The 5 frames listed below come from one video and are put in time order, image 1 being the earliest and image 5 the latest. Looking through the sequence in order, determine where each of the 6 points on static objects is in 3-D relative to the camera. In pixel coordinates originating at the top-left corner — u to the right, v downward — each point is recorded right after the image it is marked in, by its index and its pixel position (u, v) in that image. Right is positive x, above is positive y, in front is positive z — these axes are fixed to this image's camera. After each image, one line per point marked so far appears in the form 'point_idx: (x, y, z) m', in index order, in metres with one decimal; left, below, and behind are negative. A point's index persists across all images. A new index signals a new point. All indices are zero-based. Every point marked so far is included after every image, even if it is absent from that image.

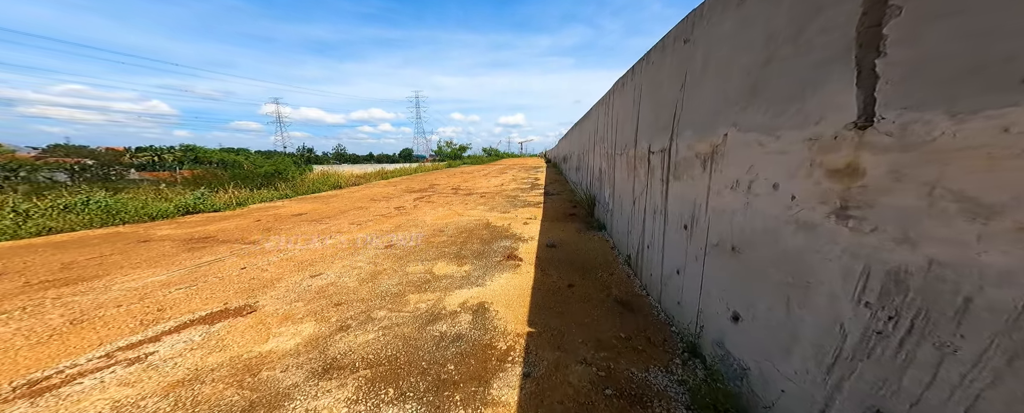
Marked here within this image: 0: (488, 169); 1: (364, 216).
0: (-1.2, +1.9, +16.6) m
1: (-2.3, -0.1, +5.1) m
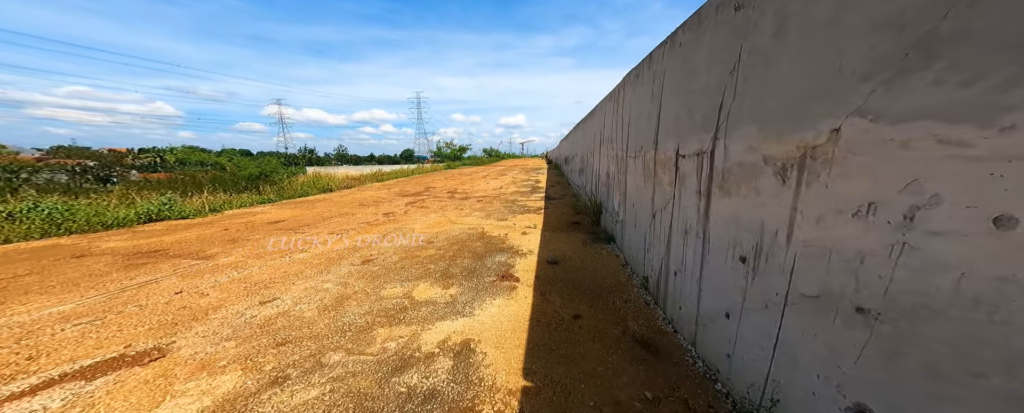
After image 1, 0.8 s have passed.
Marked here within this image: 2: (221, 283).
0: (-1.4, +1.7, +16.1) m
1: (-2.4, -0.2, +4.6) m
2: (-2.4, -0.6, +2.6) m
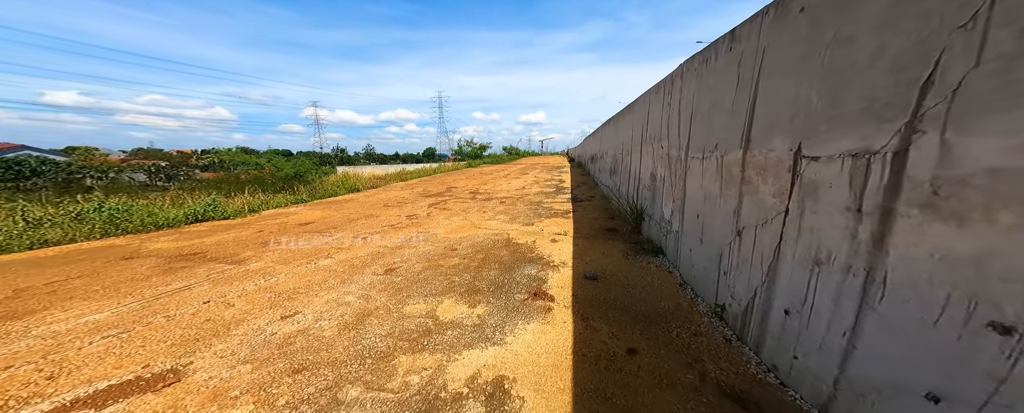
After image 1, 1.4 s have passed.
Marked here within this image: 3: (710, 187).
0: (+0.2, +1.7, +15.9) m
1: (-1.9, -0.2, +4.6) m
2: (-2.1, -0.7, +2.6) m
3: (+1.2, +0.1, +2.0) m
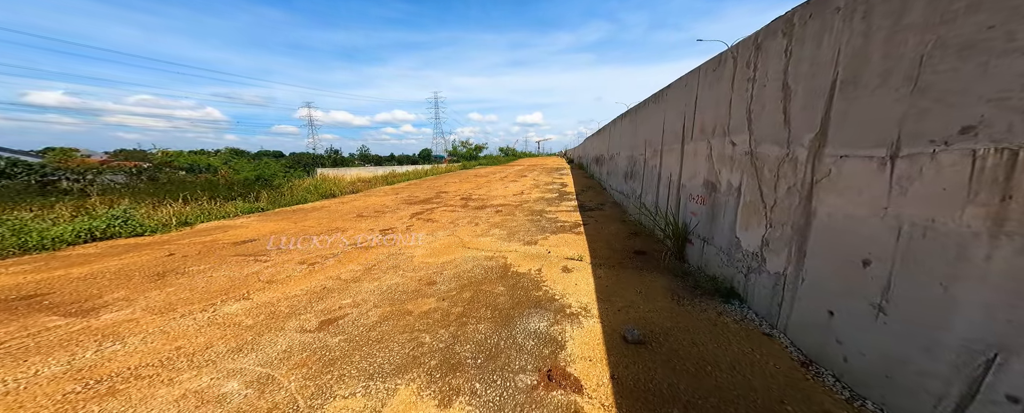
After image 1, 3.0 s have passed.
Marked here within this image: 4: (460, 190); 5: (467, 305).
0: (+0.3, +1.5, +14.8) m
1: (-1.9, -0.4, +3.5) m
2: (-2.1, -0.8, +1.6) m
3: (+1.3, 0.0, +1.0) m
4: (-1.2, +0.4, +8.0) m
5: (-0.3, -0.7, +2.4) m
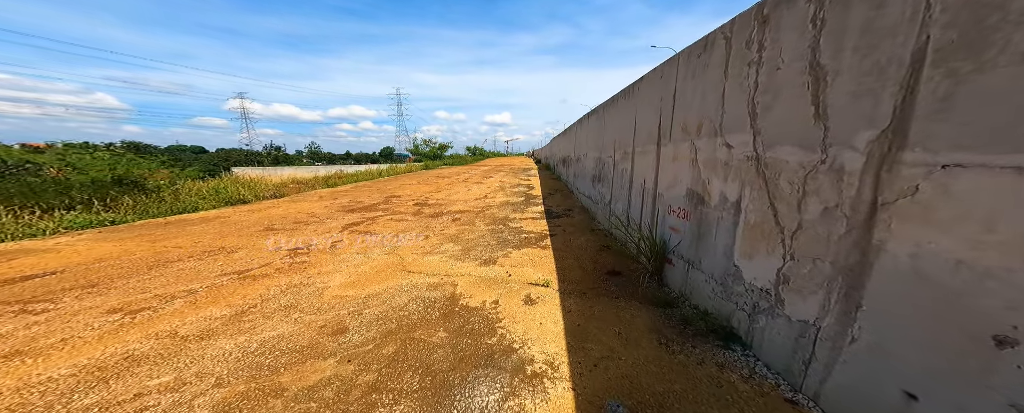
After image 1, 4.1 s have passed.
0: (-1.2, +1.4, +14.2) m
1: (-2.3, -0.5, +2.7) m
2: (-2.3, -0.9, +0.7) m
3: (+1.1, -0.1, +0.4) m
4: (-2.0, +0.3, +7.2) m
5: (-0.6, -0.8, +1.7) m
